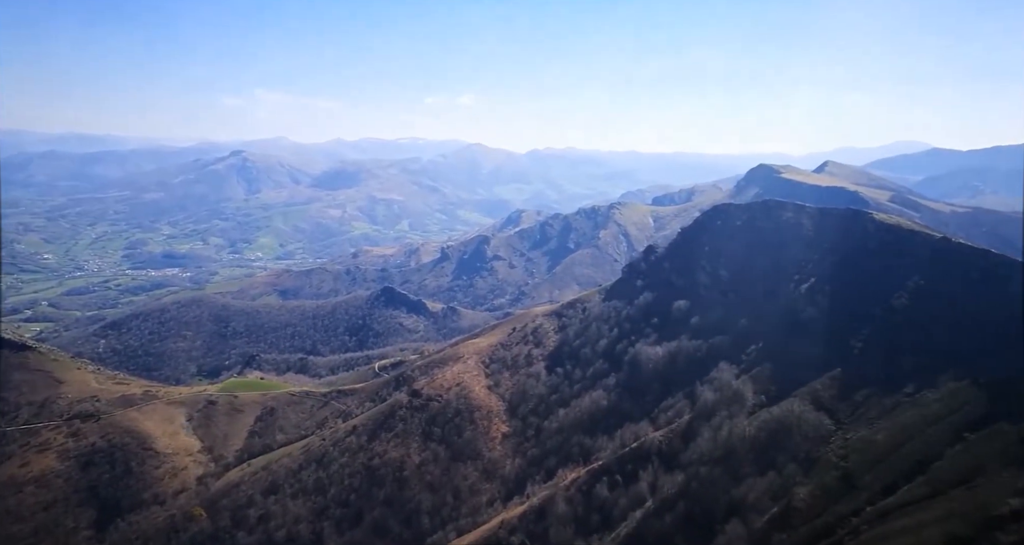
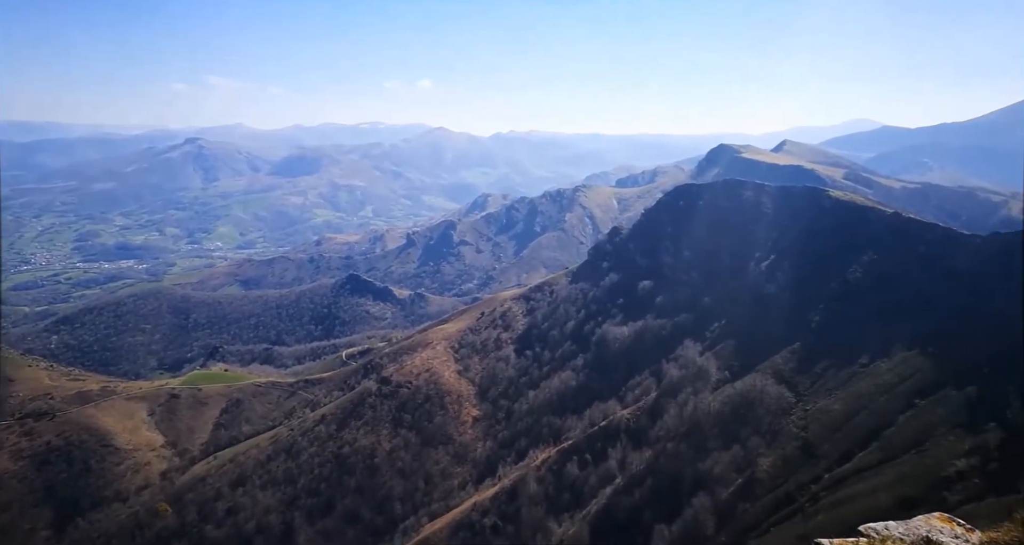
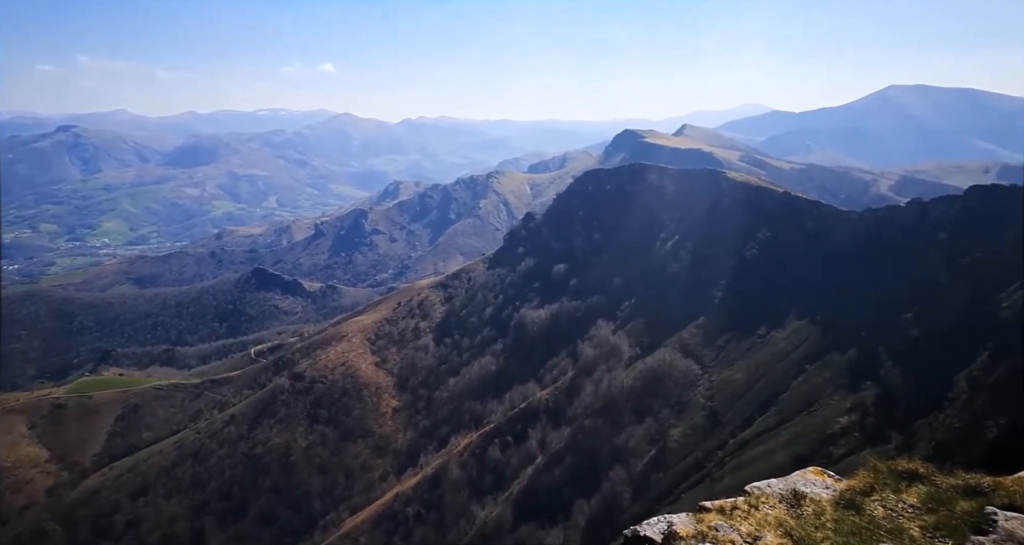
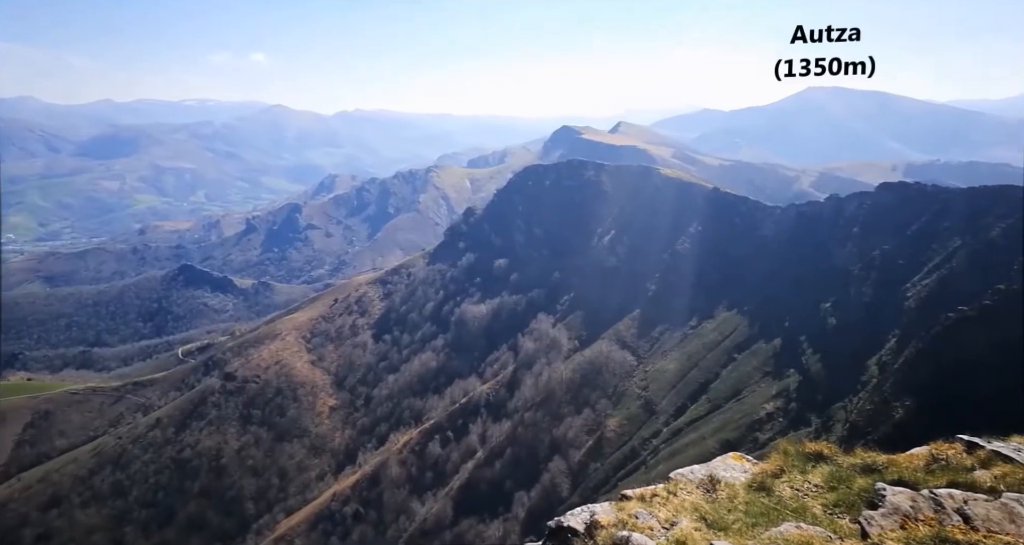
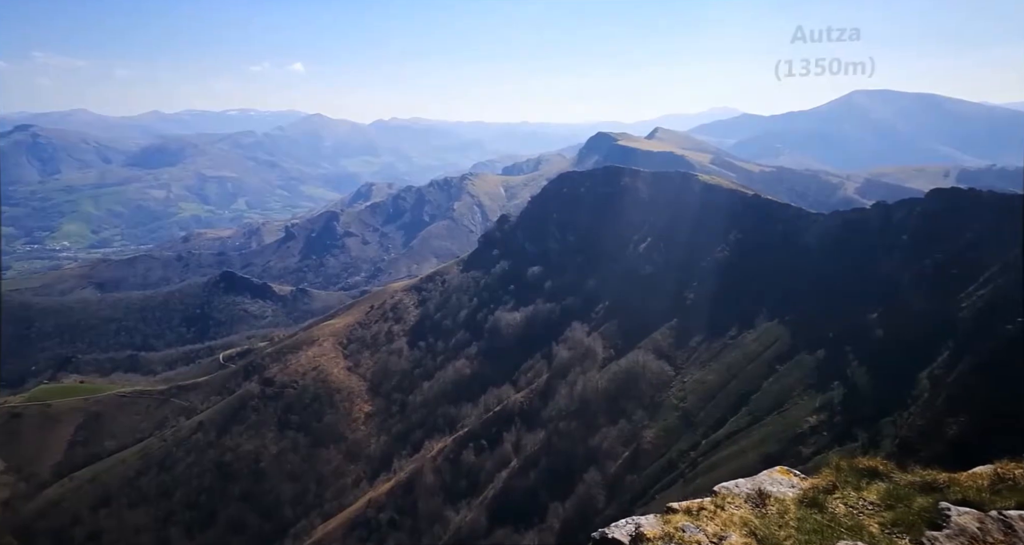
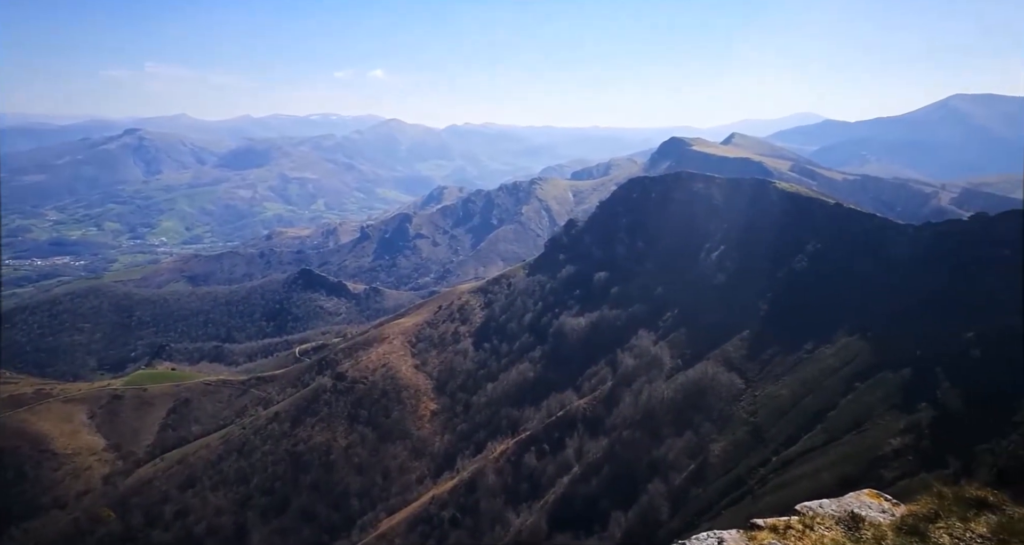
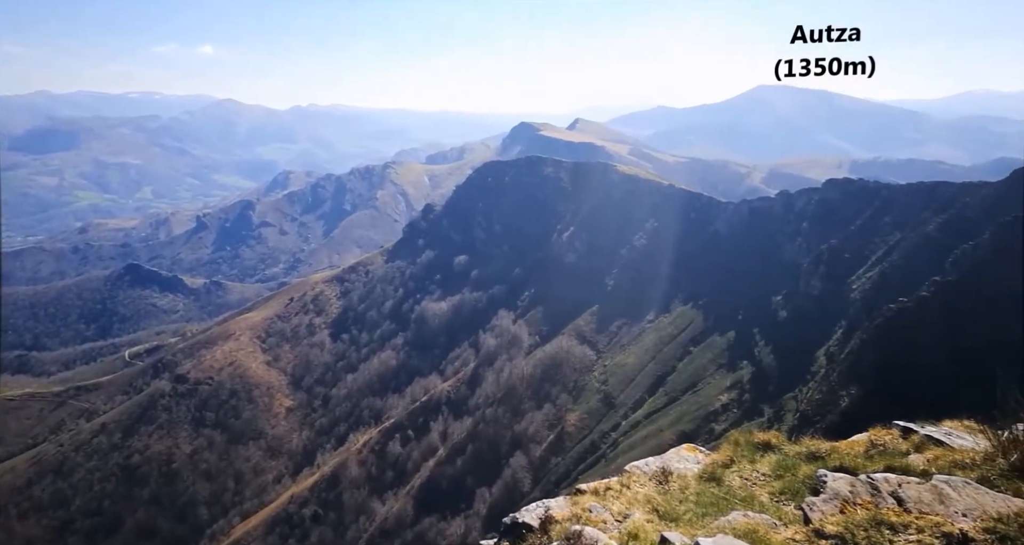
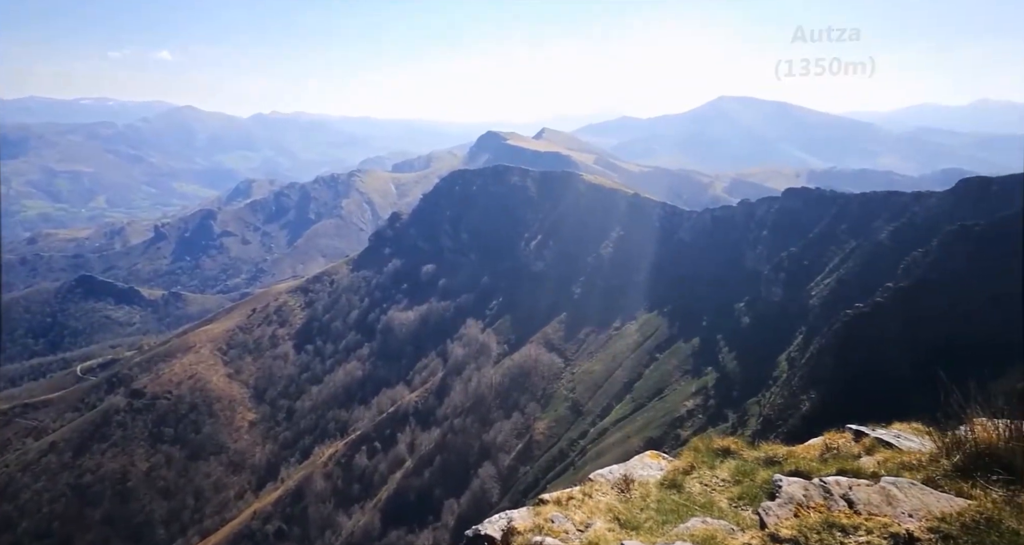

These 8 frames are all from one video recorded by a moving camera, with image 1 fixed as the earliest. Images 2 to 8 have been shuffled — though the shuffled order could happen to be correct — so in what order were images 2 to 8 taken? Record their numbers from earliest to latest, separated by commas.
2, 6, 3, 5, 4, 7, 8
